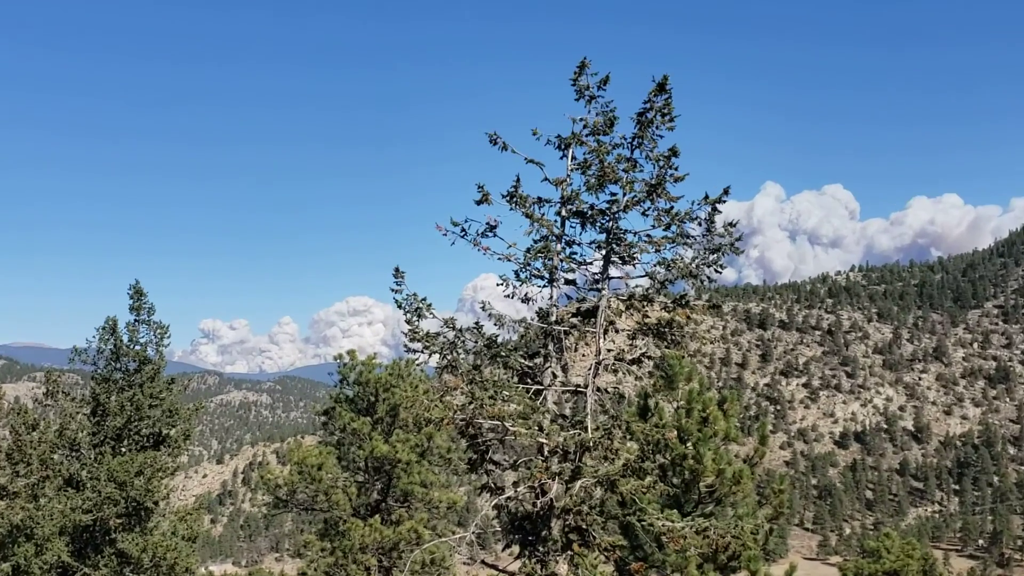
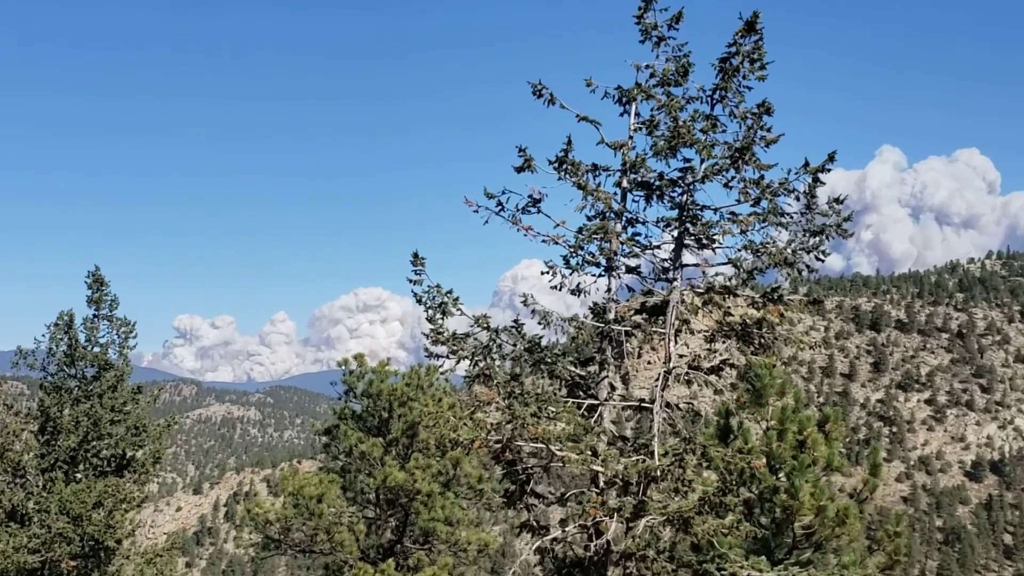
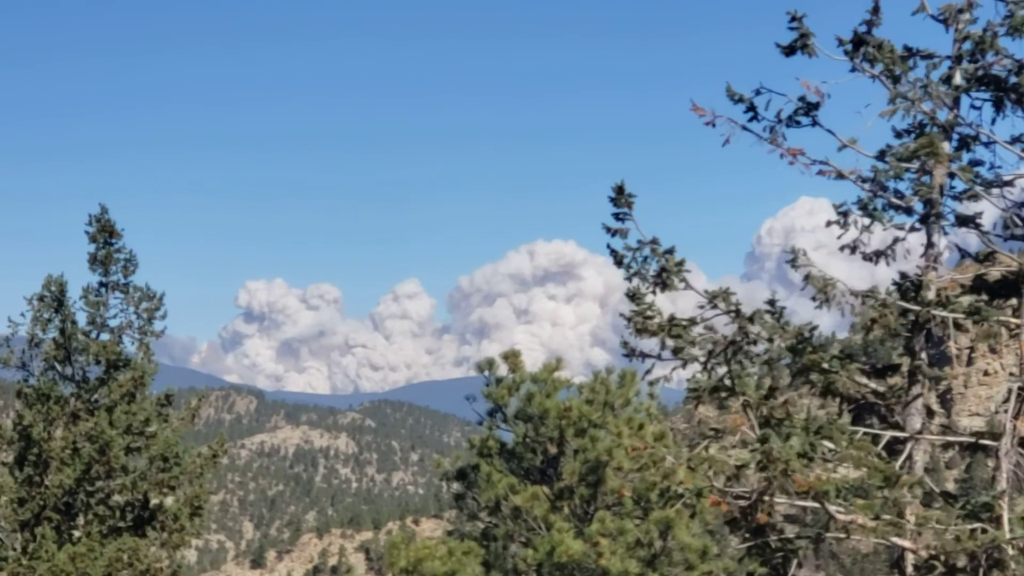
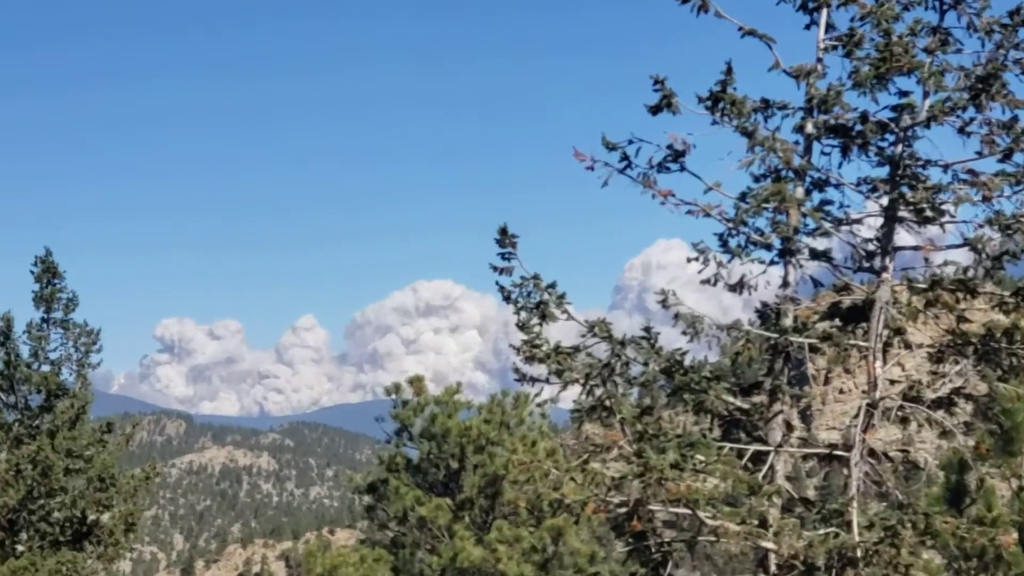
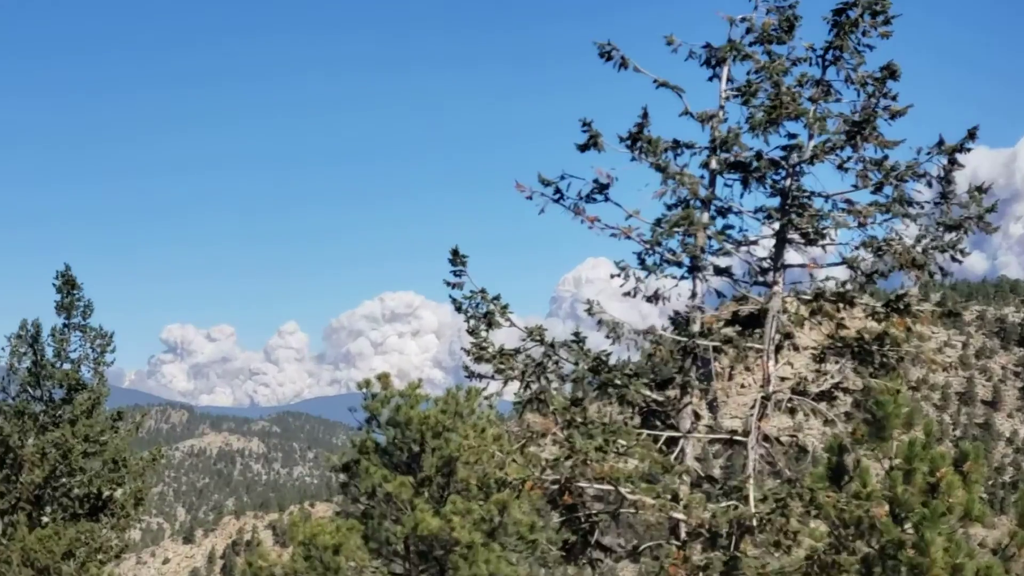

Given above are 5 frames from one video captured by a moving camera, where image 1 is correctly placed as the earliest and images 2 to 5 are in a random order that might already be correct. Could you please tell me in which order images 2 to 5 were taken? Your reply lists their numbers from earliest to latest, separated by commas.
2, 5, 4, 3
